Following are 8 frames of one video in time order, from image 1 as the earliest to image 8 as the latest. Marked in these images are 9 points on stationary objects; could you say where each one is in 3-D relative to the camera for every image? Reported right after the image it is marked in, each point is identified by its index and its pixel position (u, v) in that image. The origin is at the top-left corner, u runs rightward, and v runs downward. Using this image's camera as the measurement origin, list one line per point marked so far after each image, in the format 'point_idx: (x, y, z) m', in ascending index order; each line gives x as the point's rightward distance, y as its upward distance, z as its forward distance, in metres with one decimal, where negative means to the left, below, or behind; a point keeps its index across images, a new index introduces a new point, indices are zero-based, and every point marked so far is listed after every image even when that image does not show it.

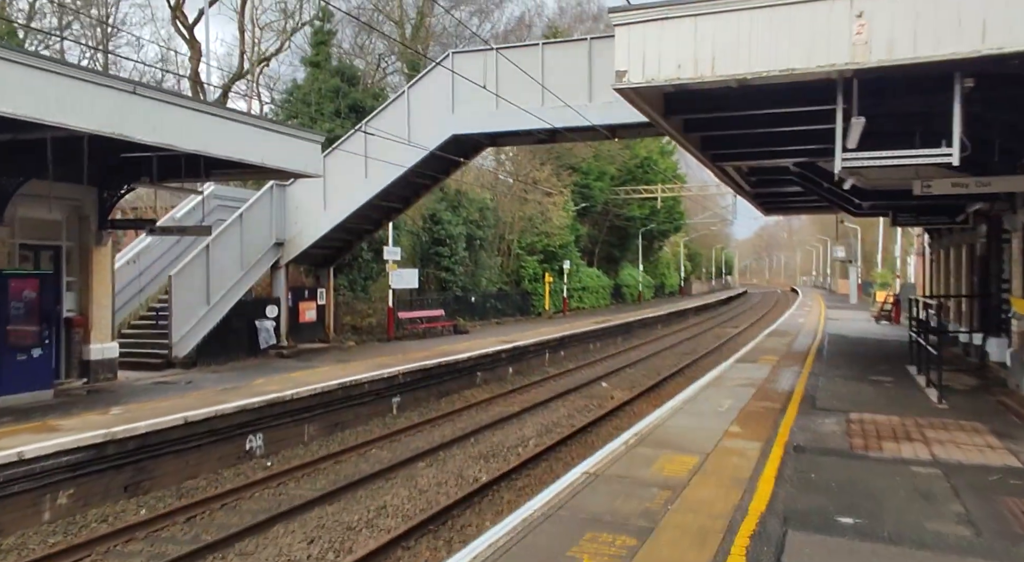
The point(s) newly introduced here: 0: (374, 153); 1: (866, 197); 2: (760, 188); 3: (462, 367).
0: (-3.3, +3.1, +18.7) m
1: (+6.7, +1.7, +14.7) m
2: (+5.9, +2.2, +18.5) m
3: (-1.2, -2.1, +19.2) m
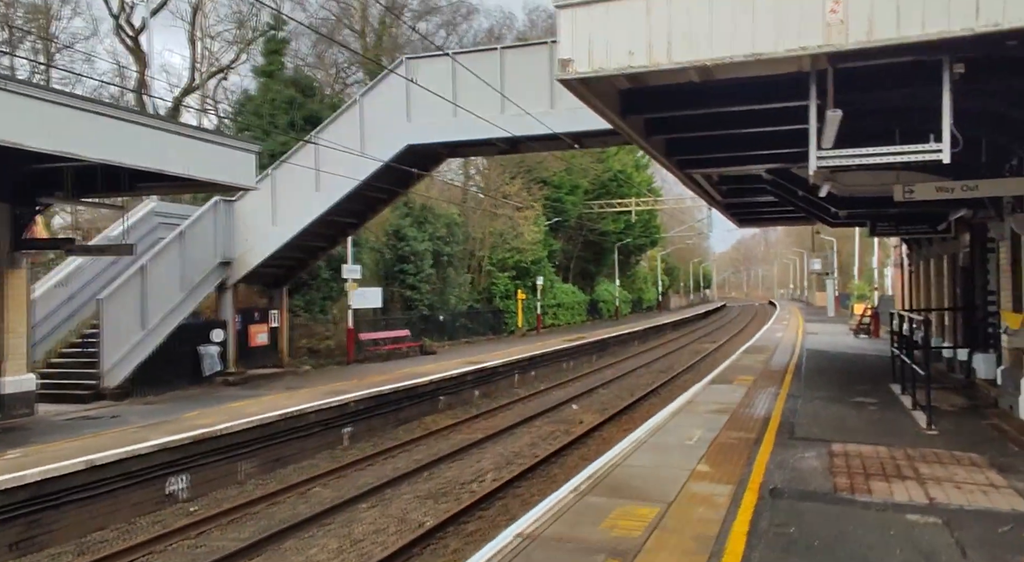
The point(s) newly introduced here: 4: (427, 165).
0: (-4.2, +2.6, +17.6) m
1: (+5.9, +1.4, +13.9) m
2: (+5.0, +1.9, +17.7) m
3: (-2.0, -2.6, +18.1) m
4: (-2.1, +2.9, +19.1) m
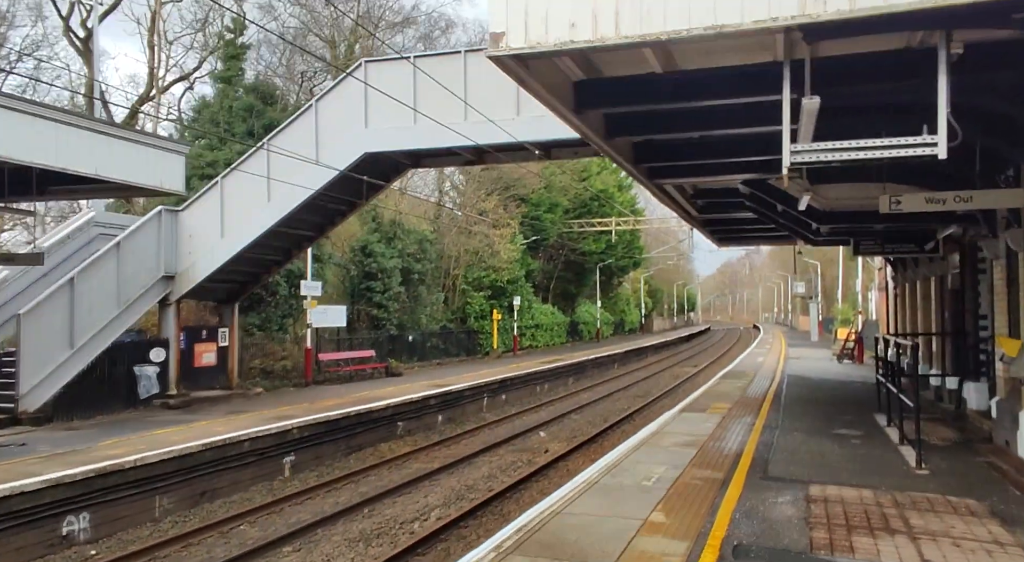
0: (-5.0, +2.3, +16.6) m
1: (+5.2, +1.1, +12.9) m
2: (+4.2, +1.4, +16.7) m
3: (-2.9, -3.0, +16.9) m
4: (-2.9, +2.5, +18.1) m
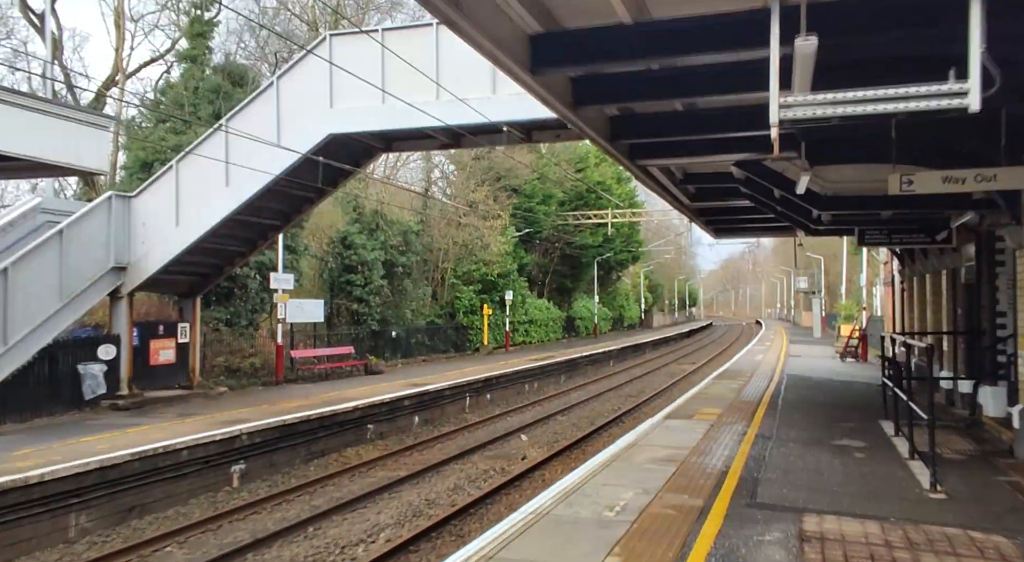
0: (-5.4, +2.4, +15.3) m
1: (+4.7, +1.2, +11.7) m
2: (+3.7, +1.5, +15.5) m
3: (-3.3, -2.8, +15.7) m
4: (-3.3, +2.6, +16.9) m
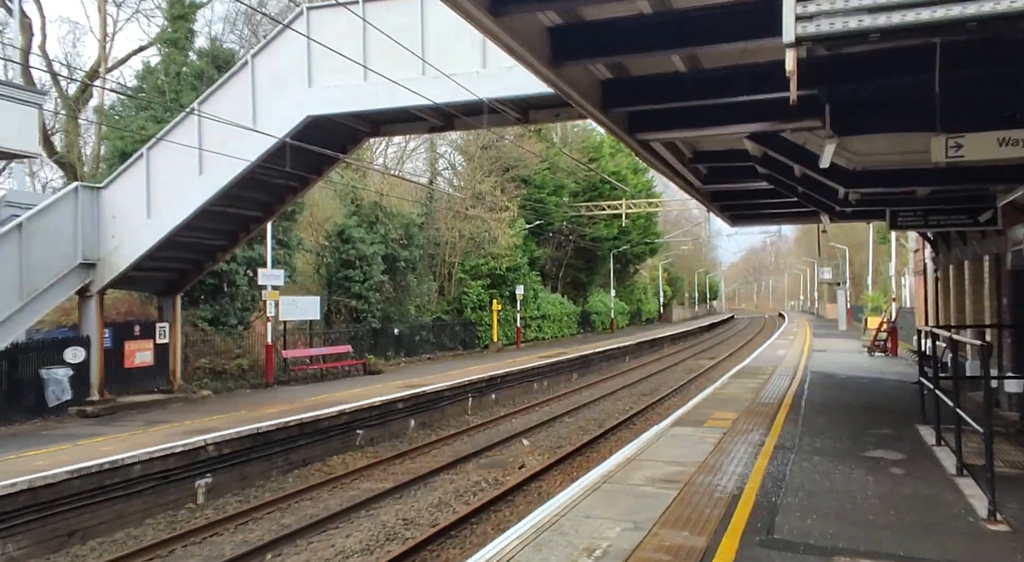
0: (-5.5, +2.5, +14.2) m
1: (+4.5, +1.3, +10.3) m
2: (+3.6, +1.7, +14.1) m
3: (-3.4, -2.7, +14.5) m
4: (-3.4, +2.7, +15.7) m
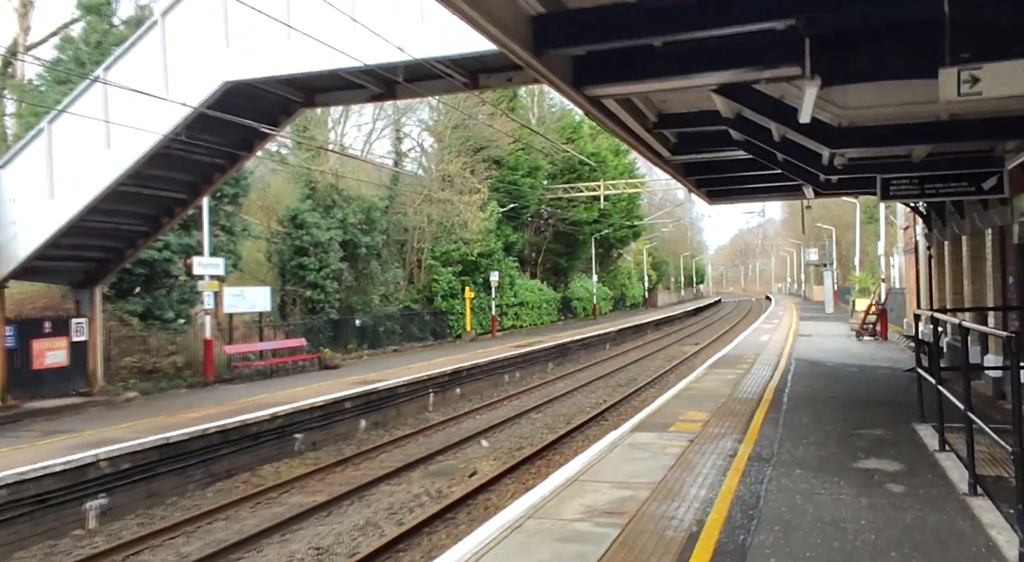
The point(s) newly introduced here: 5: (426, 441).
0: (-6.4, +2.7, +12.6) m
1: (+3.7, +1.6, +8.8) m
2: (+2.8, +2.0, +12.6) m
3: (-4.2, -2.5, +13.0) m
4: (-4.3, +2.9, +14.1) m
5: (-1.8, -3.3, +16.0) m
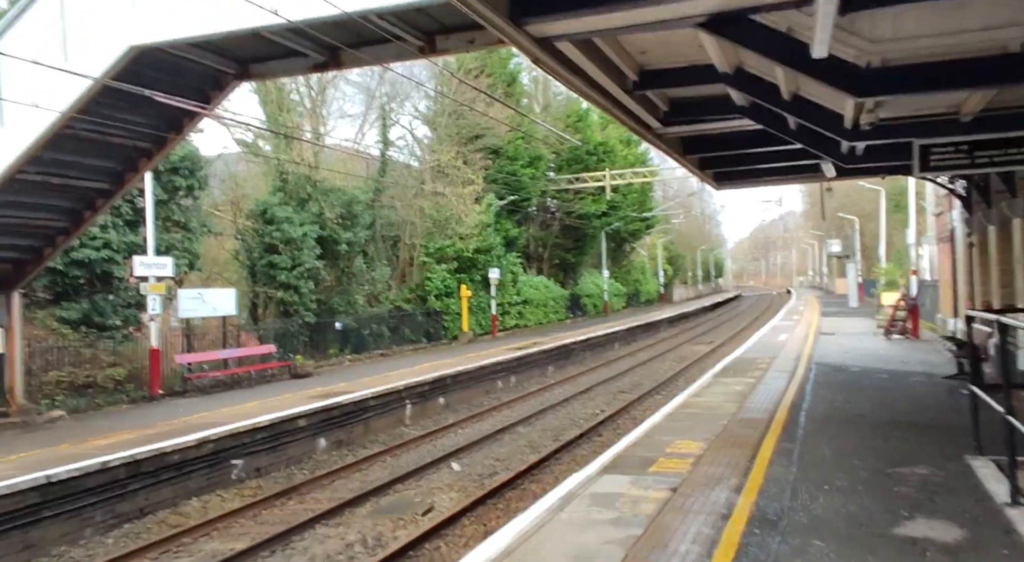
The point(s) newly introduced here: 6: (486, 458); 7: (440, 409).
0: (-6.9, +2.6, +10.7) m
1: (+3.1, +1.6, +6.7) m
2: (+2.2, +2.1, +10.5) m
3: (-4.6, -2.5, +11.1) m
4: (-4.8, +2.9, +12.2) m
5: (-2.1, -3.3, +14.1) m
6: (-0.4, -3.0, +13.3) m
7: (-1.7, -3.0, +18.6) m
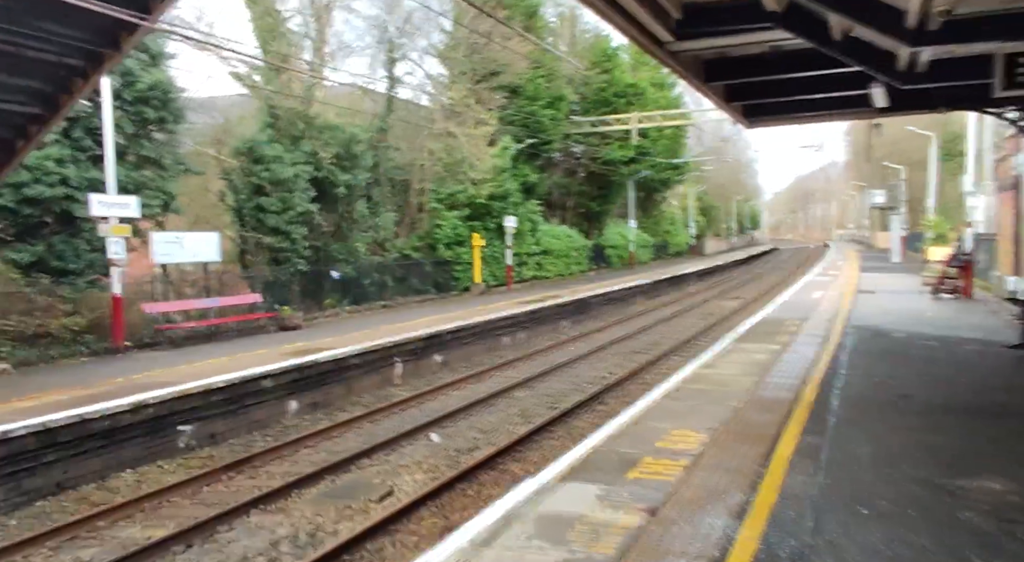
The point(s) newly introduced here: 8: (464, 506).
0: (-7.2, +3.3, +9.1) m
1: (+2.7, +1.9, +4.8) m
2: (+2.0, +2.6, +8.6) m
3: (-4.9, -1.8, +9.8) m
4: (-5.0, +3.7, +10.4) m
5: (-2.3, -2.4, +12.6) m
6: (-0.6, -2.2, +11.8) m
7: (-1.7, -1.9, +17.2) m
8: (-0.5, -2.4, +8.3) m
